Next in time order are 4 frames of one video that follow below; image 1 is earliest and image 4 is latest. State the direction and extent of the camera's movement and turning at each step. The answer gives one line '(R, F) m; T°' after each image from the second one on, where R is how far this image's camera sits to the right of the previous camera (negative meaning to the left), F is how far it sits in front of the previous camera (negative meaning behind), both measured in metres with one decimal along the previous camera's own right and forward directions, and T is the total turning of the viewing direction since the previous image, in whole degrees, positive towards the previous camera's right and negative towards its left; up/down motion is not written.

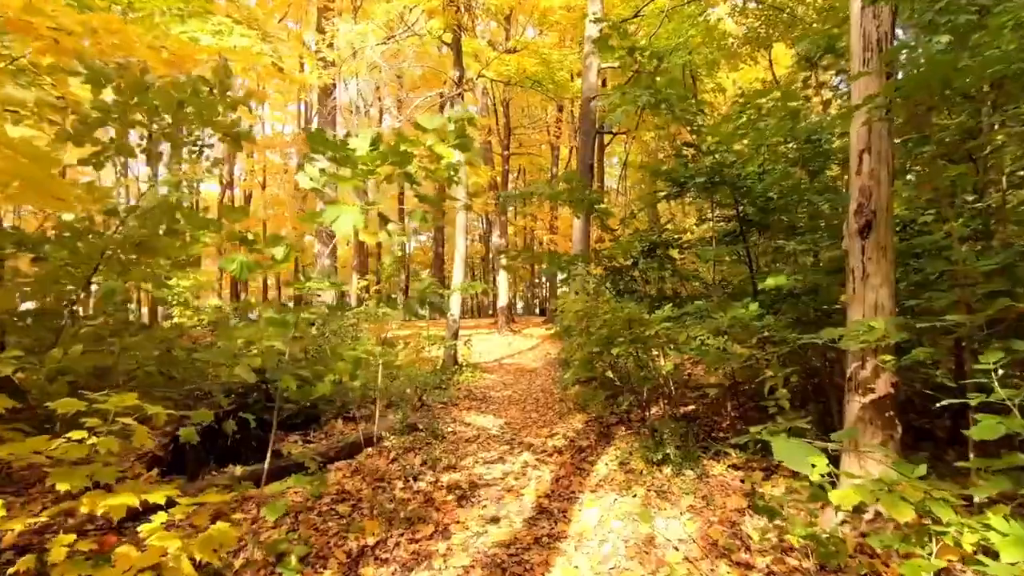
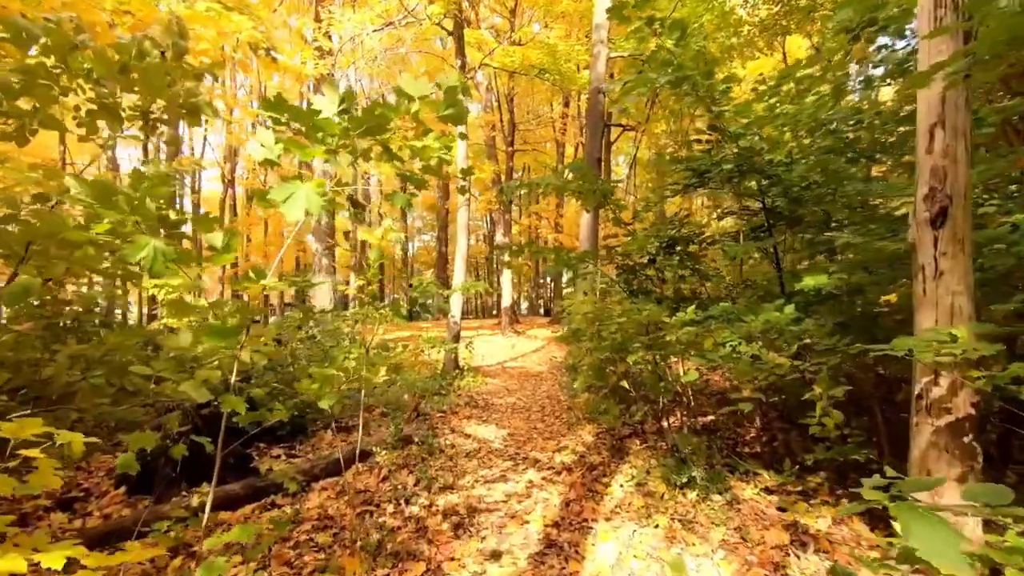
(0.0, +0.5) m; 0°
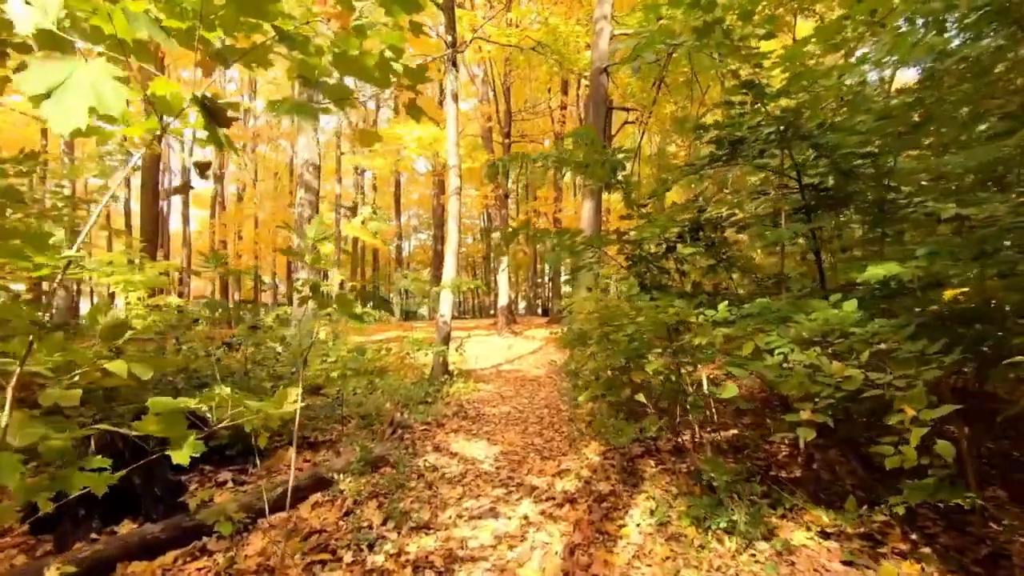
(+0.1, +0.9) m; 0°
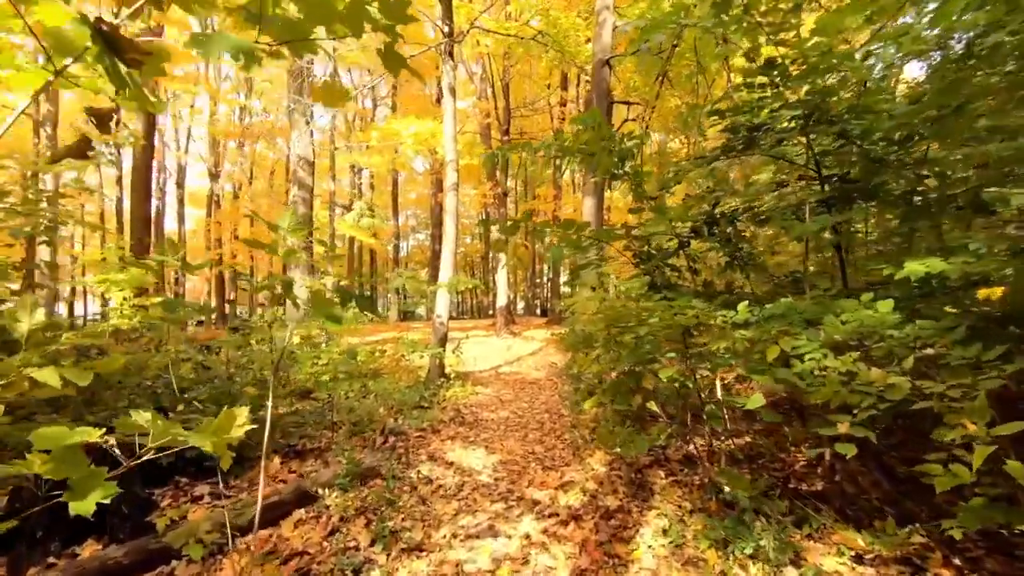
(0.0, +0.3) m; 0°
